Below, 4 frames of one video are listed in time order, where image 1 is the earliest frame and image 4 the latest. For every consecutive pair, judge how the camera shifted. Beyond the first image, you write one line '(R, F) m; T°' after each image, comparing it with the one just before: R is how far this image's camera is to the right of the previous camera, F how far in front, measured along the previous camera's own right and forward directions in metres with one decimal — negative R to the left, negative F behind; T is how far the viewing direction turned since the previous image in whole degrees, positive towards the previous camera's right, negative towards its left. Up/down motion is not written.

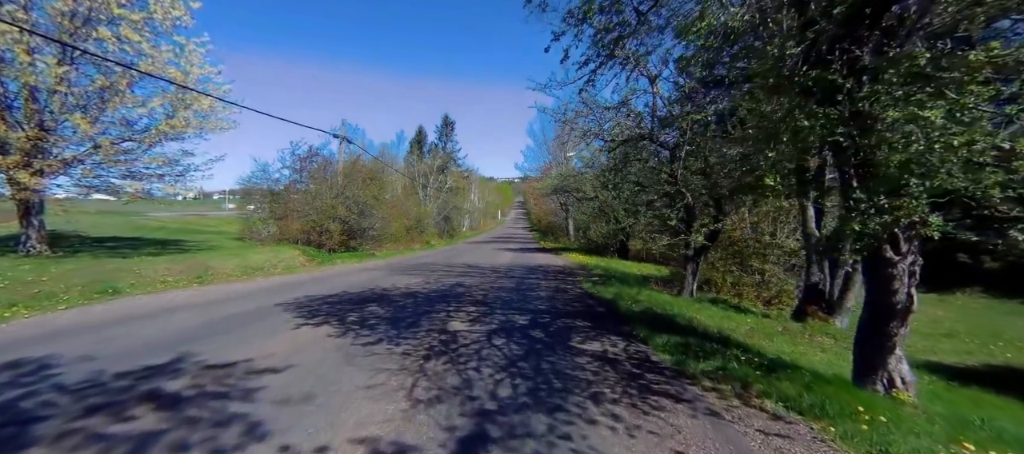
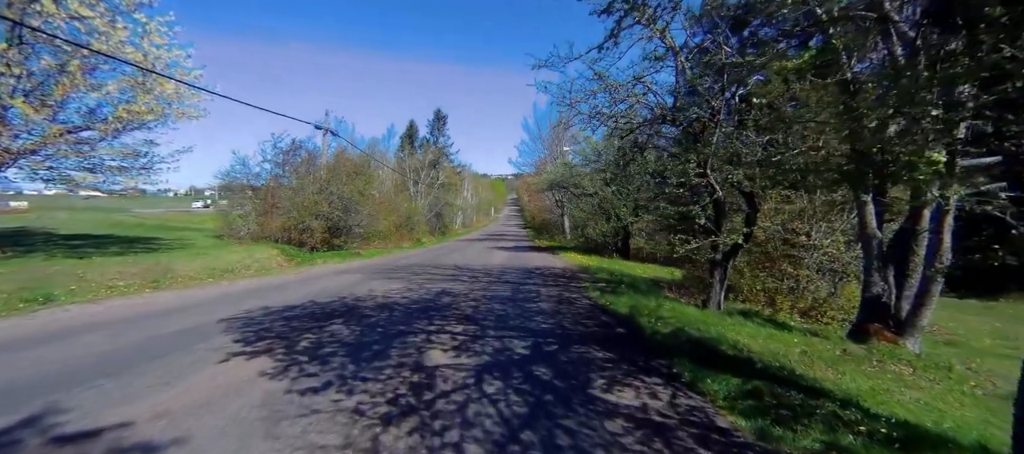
(-0.1, +1.8) m; +1°
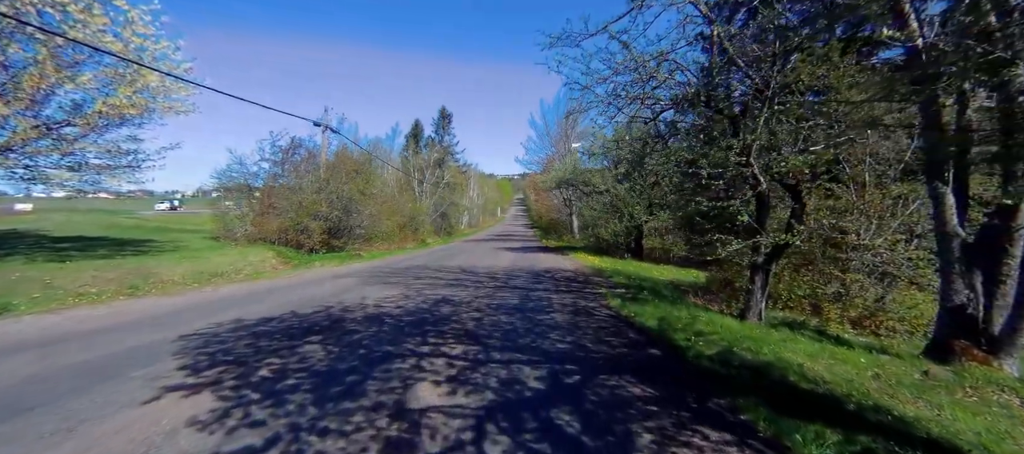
(0.0, +1.3) m; -1°
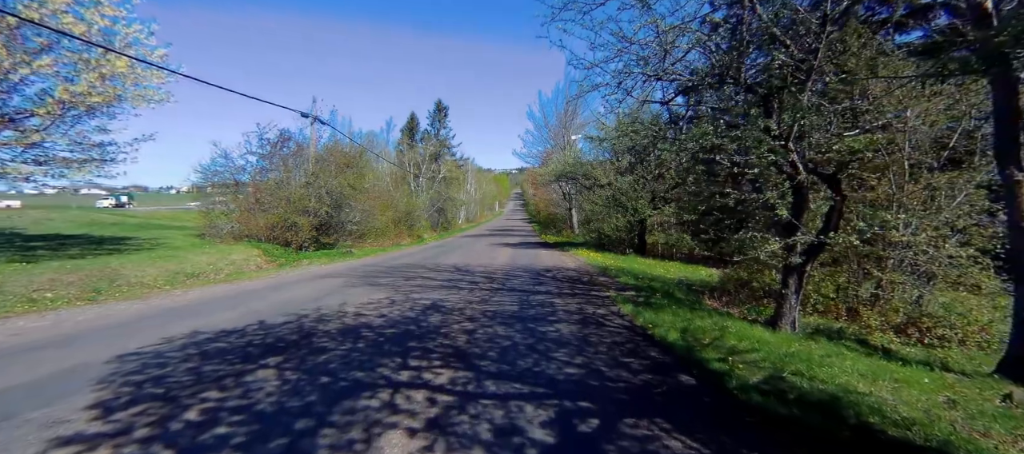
(0.0, +1.1) m; 0°
